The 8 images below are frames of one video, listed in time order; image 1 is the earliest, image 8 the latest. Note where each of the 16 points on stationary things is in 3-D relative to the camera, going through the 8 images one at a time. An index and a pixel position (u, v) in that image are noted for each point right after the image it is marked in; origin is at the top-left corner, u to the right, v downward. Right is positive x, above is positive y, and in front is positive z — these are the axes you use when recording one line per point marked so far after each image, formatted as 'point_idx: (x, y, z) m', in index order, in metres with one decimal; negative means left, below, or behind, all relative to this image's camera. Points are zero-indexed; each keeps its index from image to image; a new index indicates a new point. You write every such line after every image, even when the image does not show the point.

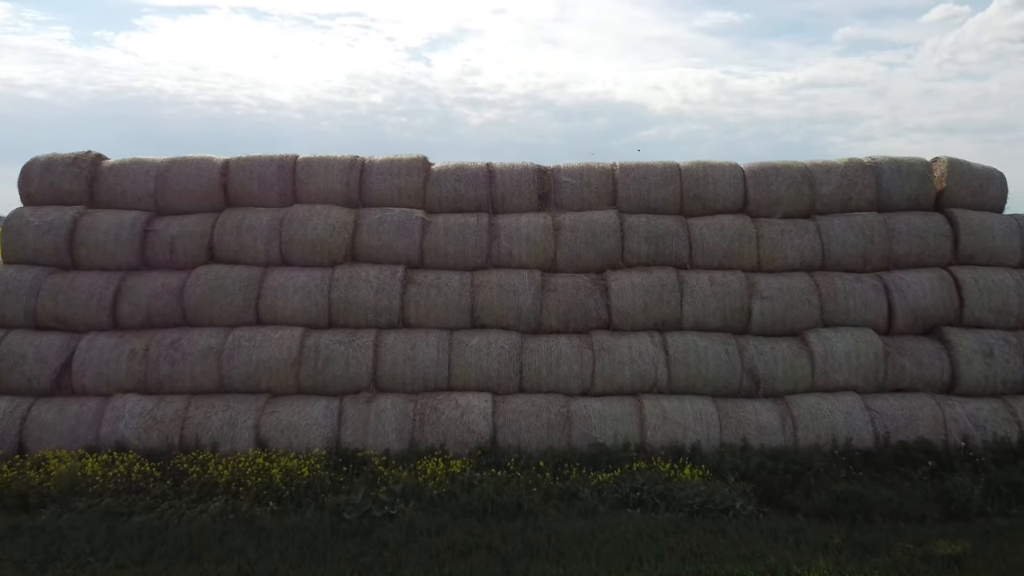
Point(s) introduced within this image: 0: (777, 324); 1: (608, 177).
0: (+2.5, -0.3, +7.6) m
1: (+1.0, +1.1, +8.4) m
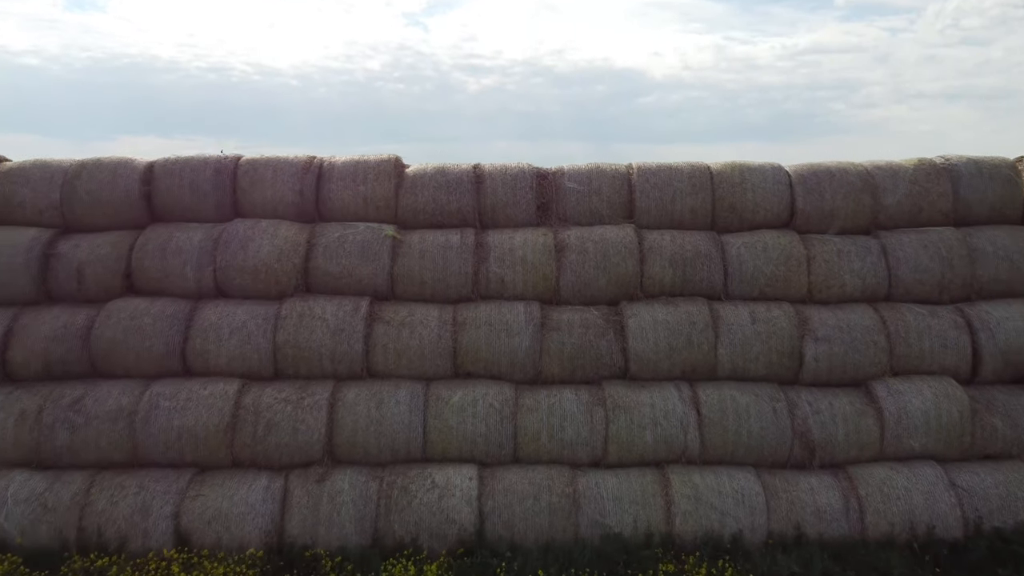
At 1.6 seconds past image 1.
0: (+2.4, -0.6, +6.1) m
1: (+0.9, +0.9, +6.8) m
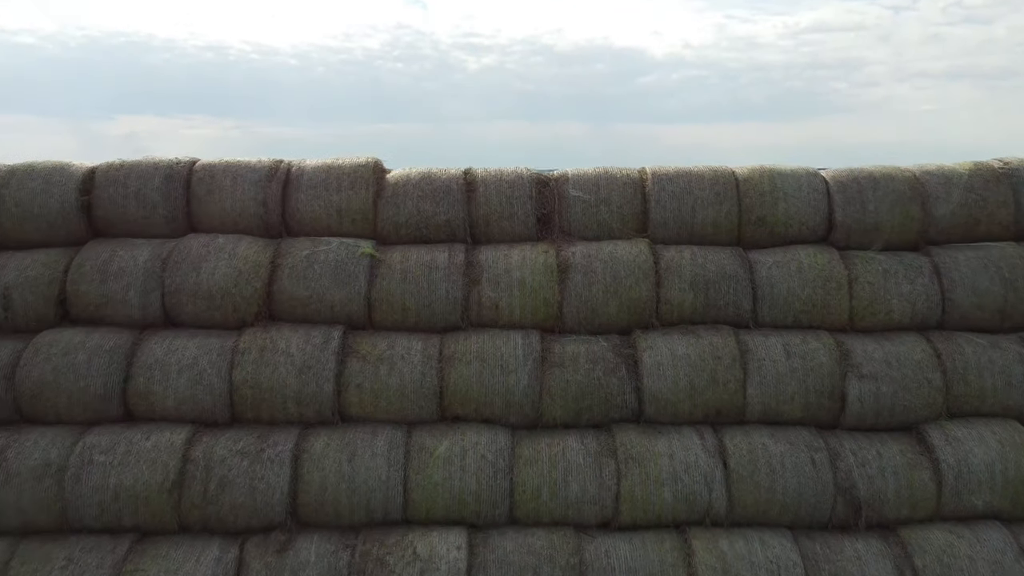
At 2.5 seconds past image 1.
0: (+2.4, -0.8, +5.2) m
1: (+0.9, +0.7, +5.9) m
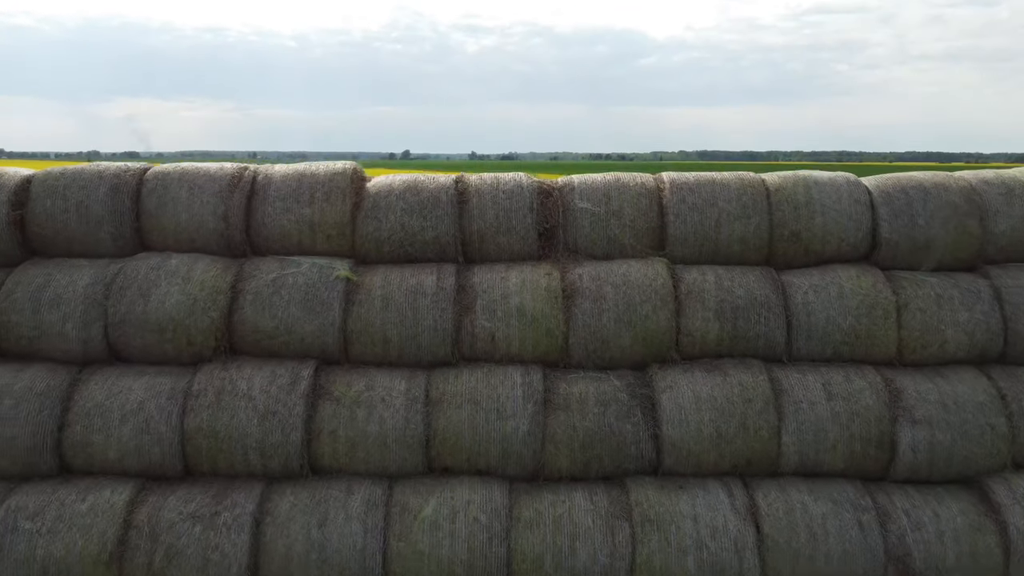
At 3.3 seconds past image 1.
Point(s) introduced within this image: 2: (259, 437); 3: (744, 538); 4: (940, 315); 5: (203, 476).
0: (+2.4, -1.0, +4.5) m
1: (+0.9, +0.5, +5.2) m
2: (-1.4, -0.8, +4.4) m
3: (+1.2, -1.3, +4.2) m
4: (+2.6, -0.2, +4.9) m
5: (-1.7, -1.0, +4.4) m
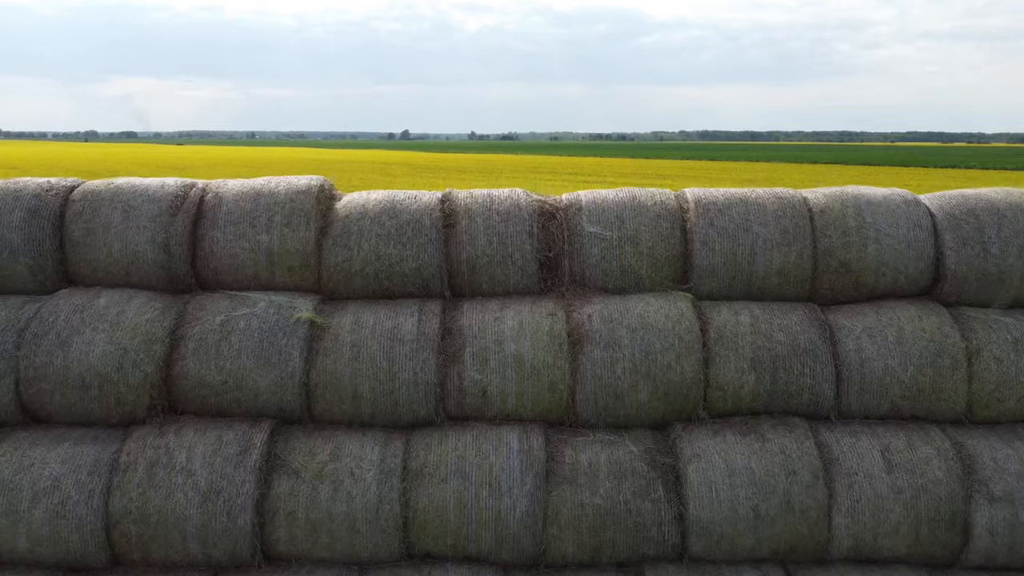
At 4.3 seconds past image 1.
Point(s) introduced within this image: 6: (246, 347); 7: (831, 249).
0: (+2.4, -1.2, +3.8) m
1: (+0.9, +0.3, +4.4) m
2: (-1.4, -1.0, +3.6) m
3: (+1.2, -1.6, +3.5) m
4: (+2.6, -0.4, +4.1) m
5: (-1.7, -1.3, +3.7) m
6: (-1.3, -0.3, +3.9) m
7: (+1.7, +0.2, +4.3) m
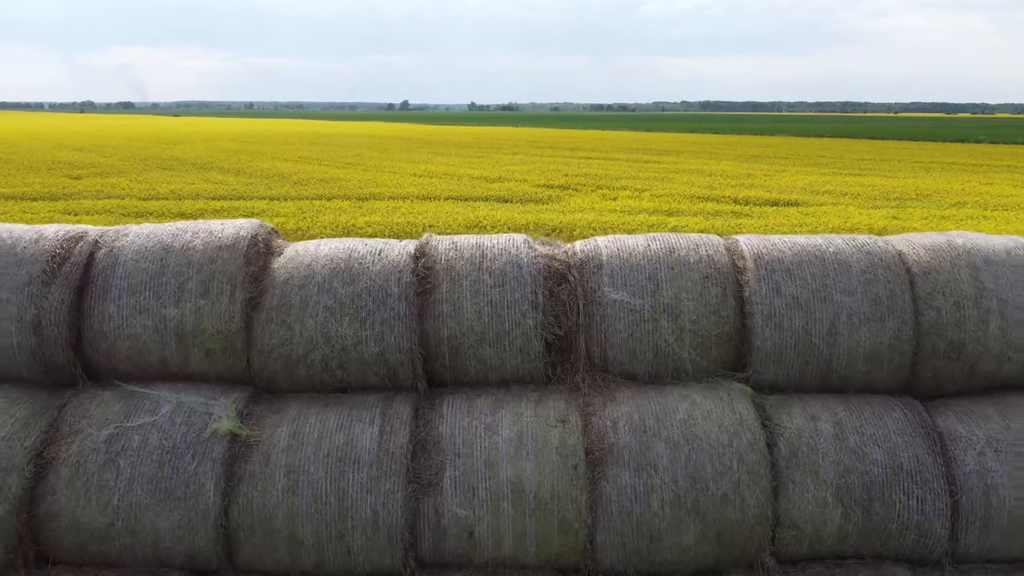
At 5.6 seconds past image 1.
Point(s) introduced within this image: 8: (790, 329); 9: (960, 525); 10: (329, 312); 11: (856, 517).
0: (+2.4, -1.6, +2.7) m
1: (+0.9, 0.0, +3.3) m
2: (-1.4, -1.4, +2.5) m
3: (+1.2, -1.9, +2.4) m
4: (+2.6, -0.8, +3.0) m
5: (-1.8, -1.7, +2.6) m
6: (-1.3, -0.7, +2.8) m
7: (+1.7, -0.1, +3.2) m
8: (+1.1, -0.2, +3.2) m
9: (+1.7, -0.9, +3.0) m
10: (-0.7, -0.1, +3.1) m
11: (+1.3, -0.8, +2.9) m
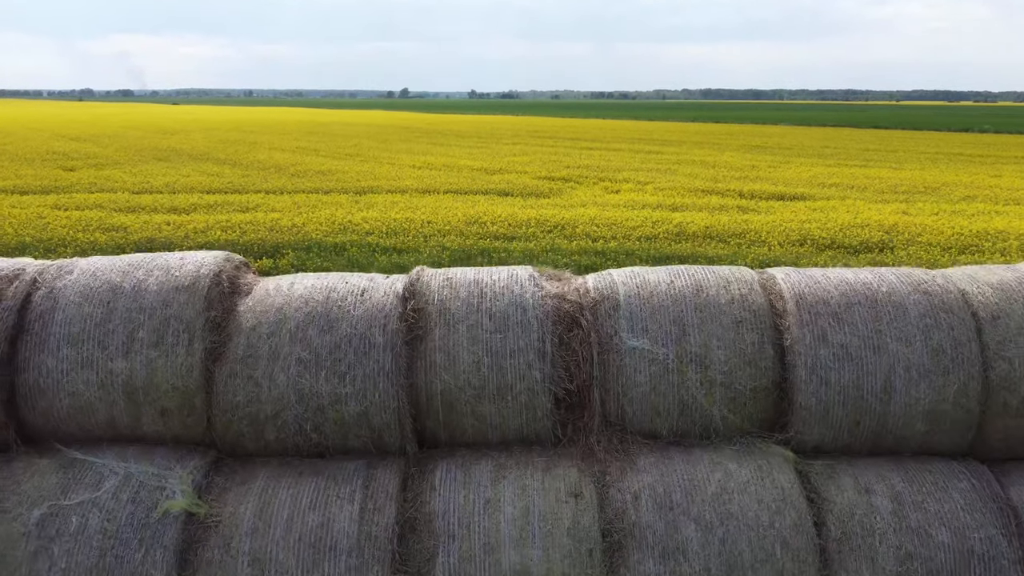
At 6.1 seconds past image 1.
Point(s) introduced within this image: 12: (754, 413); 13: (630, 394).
0: (+2.4, -1.8, +2.3) m
1: (+0.9, -0.2, +2.8) m
2: (-1.4, -1.6, +2.1) m
3: (+1.2, -2.1, +2.0) m
4: (+2.6, -0.9, +2.5) m
5: (-1.7, -1.8, +2.2) m
6: (-1.3, -0.8, +2.4) m
7: (+1.7, -0.3, +2.7) m
8: (+1.1, -0.3, +2.7) m
9: (+1.7, -1.0, +2.5) m
10: (-0.7, -0.3, +2.7) m
11: (+1.3, -1.0, +2.5) m
12: (+0.9, -0.4, +2.8) m
13: (+0.4, -0.4, +2.8) m
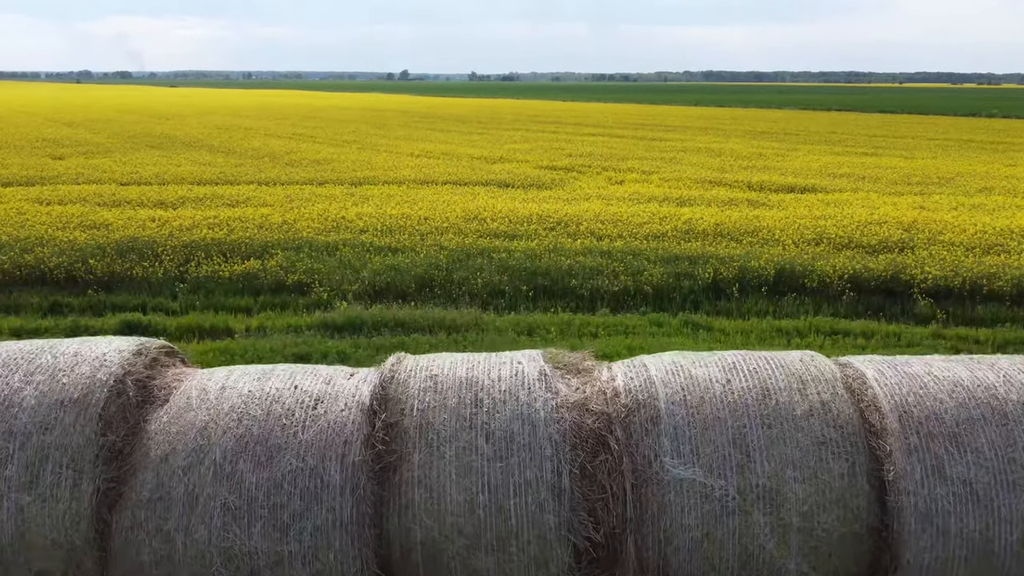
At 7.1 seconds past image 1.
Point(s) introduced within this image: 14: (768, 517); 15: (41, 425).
0: (+2.4, -2.1, +1.6) m
1: (+0.9, -0.5, +2.1) m
2: (-1.4, -1.9, +1.4) m
3: (+1.2, -2.4, +1.3) m
4: (+2.6, -1.2, +1.8) m
5: (-1.7, -2.1, +1.5) m
6: (-1.3, -1.1, +1.7) m
7: (+1.7, -0.6, +2.0) m
8: (+1.1, -0.6, +2.0) m
9: (+1.7, -1.3, +1.8) m
10: (-0.7, -0.6, +2.0) m
11: (+1.3, -1.3, +1.8) m
12: (+0.9, -0.7, +2.1) m
13: (+0.4, -0.7, +2.1) m
14: (+0.7, -0.6, +2.1) m
15: (-1.2, -0.3, +2.0) m
